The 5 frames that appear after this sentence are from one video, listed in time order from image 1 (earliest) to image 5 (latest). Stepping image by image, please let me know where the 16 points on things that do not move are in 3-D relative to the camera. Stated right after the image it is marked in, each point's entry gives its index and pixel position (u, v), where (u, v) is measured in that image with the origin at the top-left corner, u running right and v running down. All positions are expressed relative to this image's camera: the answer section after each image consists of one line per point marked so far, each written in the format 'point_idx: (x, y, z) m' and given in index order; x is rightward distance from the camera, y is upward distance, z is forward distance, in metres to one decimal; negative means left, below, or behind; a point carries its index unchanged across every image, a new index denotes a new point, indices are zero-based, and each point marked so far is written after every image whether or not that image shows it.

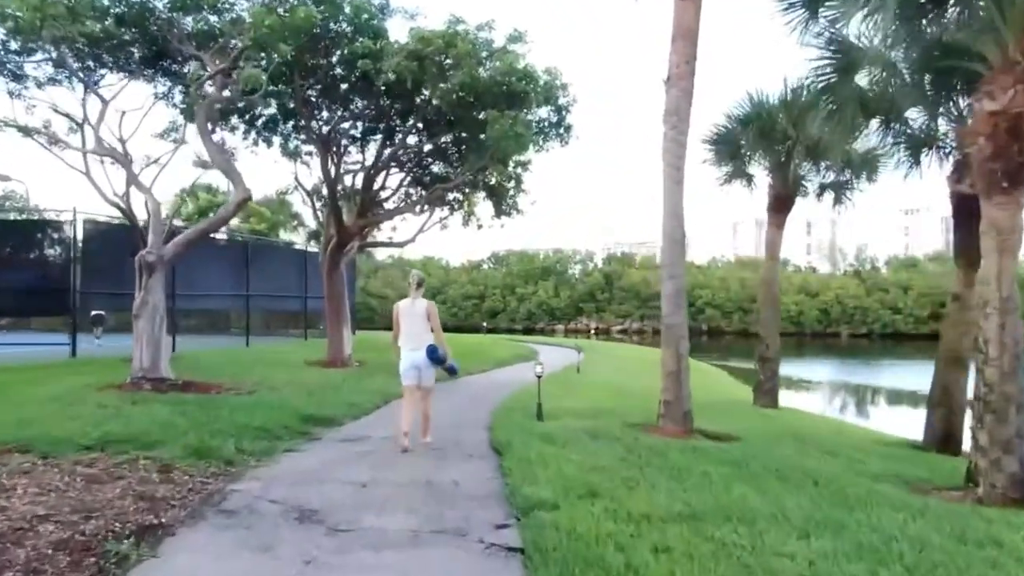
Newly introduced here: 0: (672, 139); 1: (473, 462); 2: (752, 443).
0: (+1.5, +1.3, +7.8) m
1: (-0.3, -1.3, +6.1) m
2: (+2.1, -1.3, +7.4) m
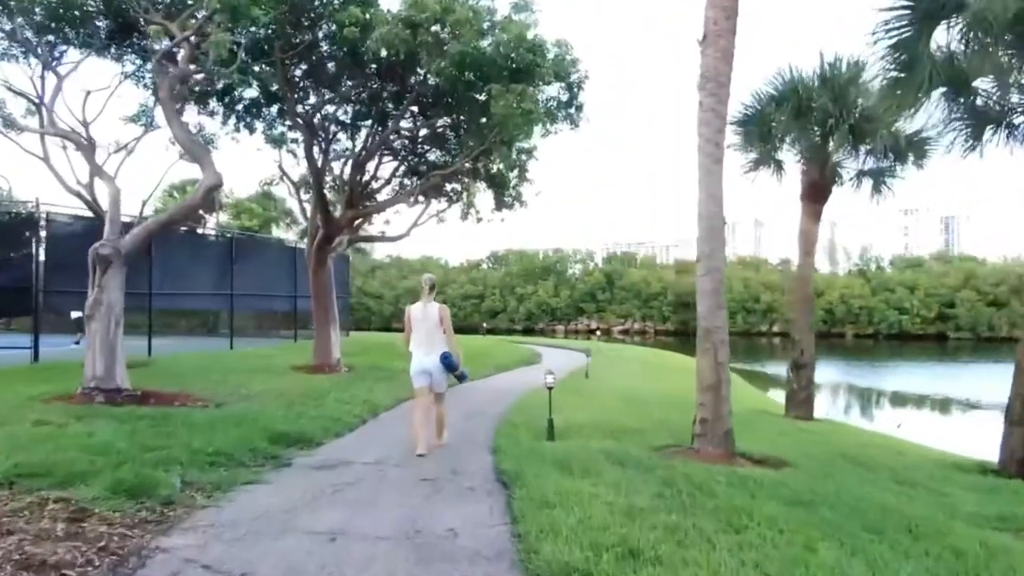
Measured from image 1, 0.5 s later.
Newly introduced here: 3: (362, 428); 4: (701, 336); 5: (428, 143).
0: (+1.5, +1.4, +6.6) m
1: (-0.2, -1.2, +4.9) m
2: (+2.1, -1.3, +6.2) m
3: (-1.4, -1.3, +8.2) m
4: (+1.4, -0.4, +6.5) m
5: (-1.3, +2.3, +13.3) m
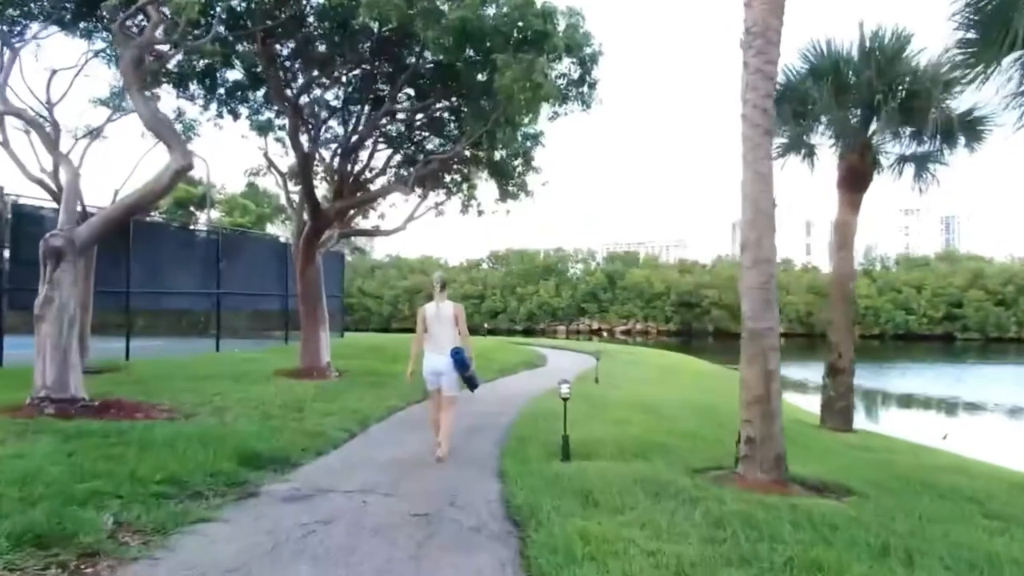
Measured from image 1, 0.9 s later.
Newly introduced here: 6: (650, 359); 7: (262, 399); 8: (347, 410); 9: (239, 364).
0: (+1.6, +1.4, +5.5) m
1: (-0.2, -1.2, +3.9) m
2: (+2.2, -1.3, +5.2) m
3: (-1.4, -1.3, +7.2) m
4: (+1.5, -0.3, +5.4) m
5: (-1.2, +2.3, +12.3) m
6: (+3.1, -1.6, +19.4) m
7: (-2.6, -1.2, +9.1) m
8: (-1.6, -1.2, +8.7) m
9: (-4.2, -1.2, +13.1) m
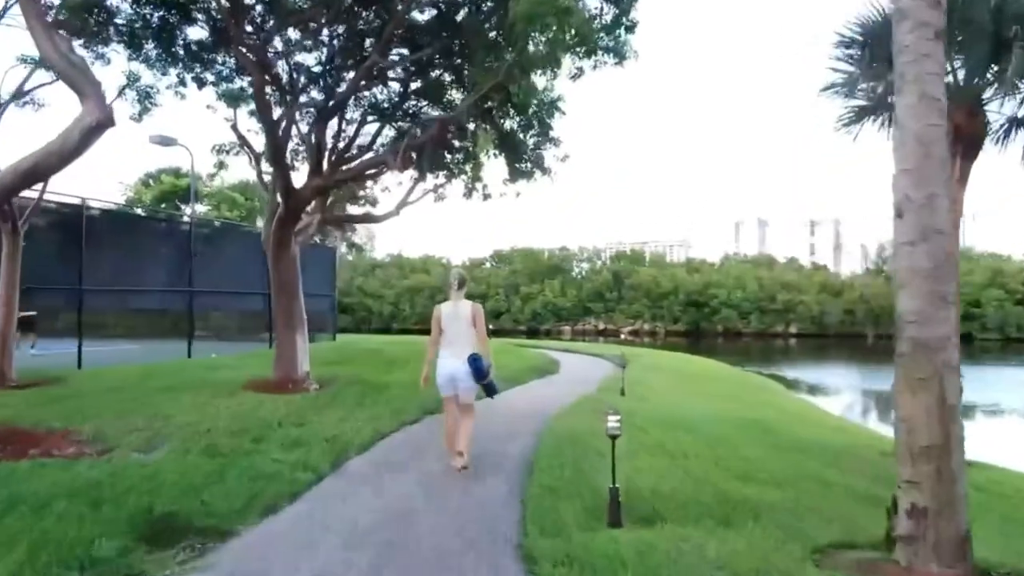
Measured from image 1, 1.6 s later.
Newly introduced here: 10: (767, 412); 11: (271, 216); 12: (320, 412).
0: (+1.7, +1.5, +3.6) m
1: (0.0, -1.1, +2.0) m
2: (+2.3, -1.2, +3.2) m
3: (-1.2, -1.3, +5.3) m
4: (+1.6, -0.3, +3.5) m
5: (-1.1, +2.3, +10.4) m
6: (+3.3, -1.5, +17.4) m
7: (-2.5, -1.1, +7.2) m
8: (-1.5, -1.2, +6.8) m
9: (-4.0, -1.1, +11.2) m
10: (+3.7, -1.8, +12.9) m
11: (-2.9, +0.9, +10.3) m
12: (-1.8, -1.2, +8.2) m
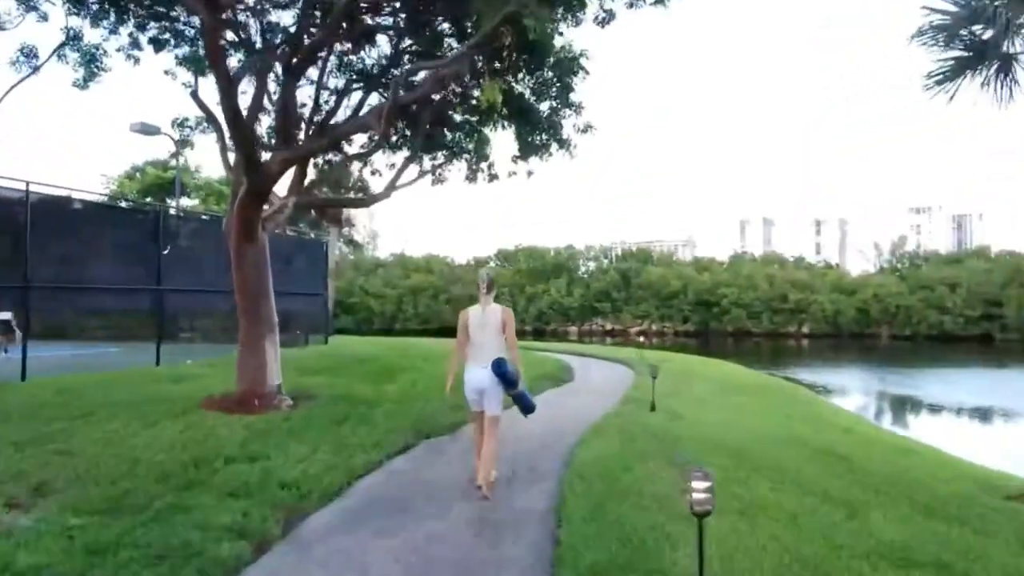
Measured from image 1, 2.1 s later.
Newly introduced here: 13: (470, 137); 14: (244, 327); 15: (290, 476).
0: (+1.8, +1.5, +1.9) m
1: (+0.1, -1.1, +0.3) m
2: (+2.4, -1.2, +1.6) m
3: (-1.1, -1.2, +3.6) m
4: (+1.7, -0.2, +1.8) m
5: (-1.0, +2.4, +8.7) m
6: (+3.5, -1.5, +15.7) m
7: (-2.4, -1.1, +5.5) m
8: (-1.4, -1.2, +5.1) m
9: (-3.9, -1.1, +9.6) m
10: (+3.8, -1.8, +11.2) m
11: (-2.8, +0.9, +8.6) m
12: (-1.7, -1.2, +6.5) m
13: (-0.4, +1.7, +9.6) m
14: (-2.6, -0.3, +8.4) m
15: (-1.4, -1.2, +5.2) m
